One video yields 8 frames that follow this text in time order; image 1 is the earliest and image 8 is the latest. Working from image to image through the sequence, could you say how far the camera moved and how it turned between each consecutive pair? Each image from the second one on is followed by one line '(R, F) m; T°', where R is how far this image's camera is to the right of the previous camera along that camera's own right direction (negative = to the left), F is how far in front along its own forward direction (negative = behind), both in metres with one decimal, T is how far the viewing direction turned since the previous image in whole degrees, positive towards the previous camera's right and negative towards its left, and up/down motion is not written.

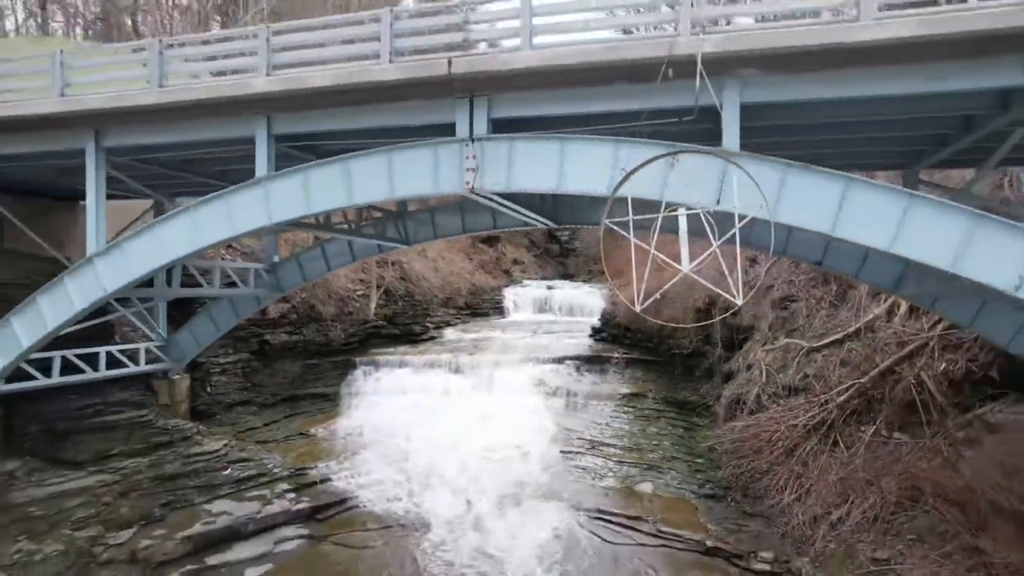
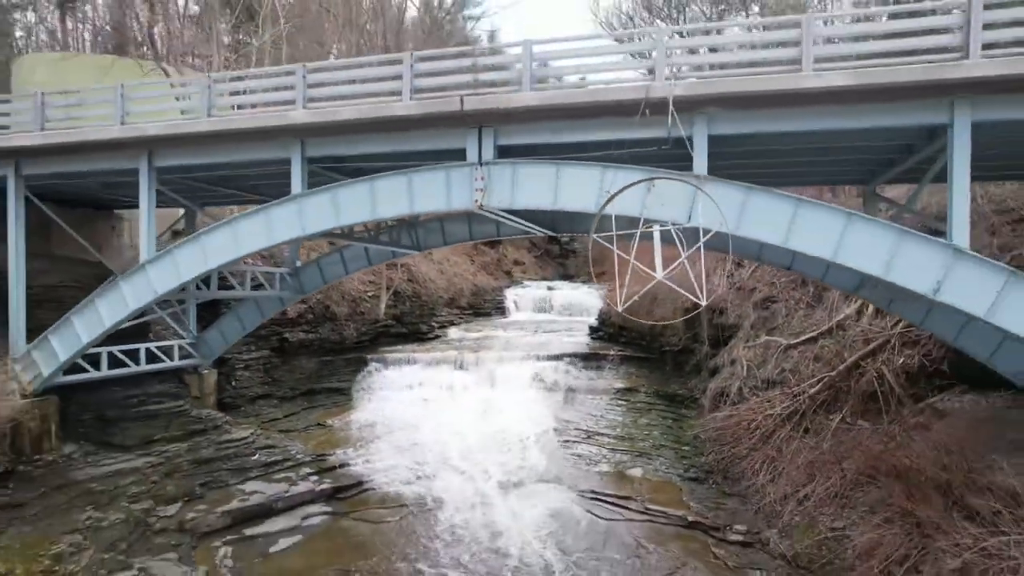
(0.0, -0.8) m; 0°
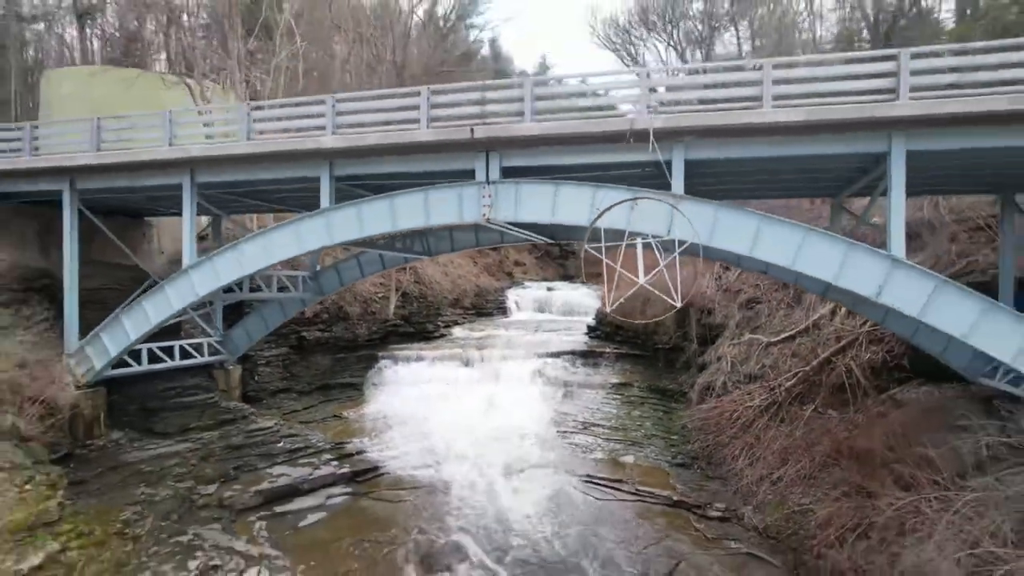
(-0.1, -0.9) m; 0°
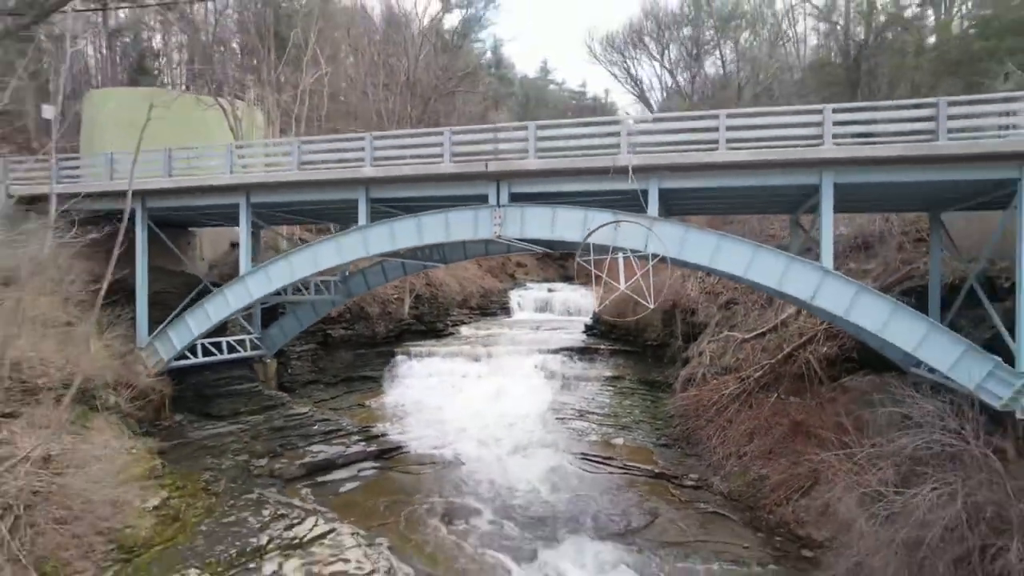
(-0.1, -1.5) m; 0°
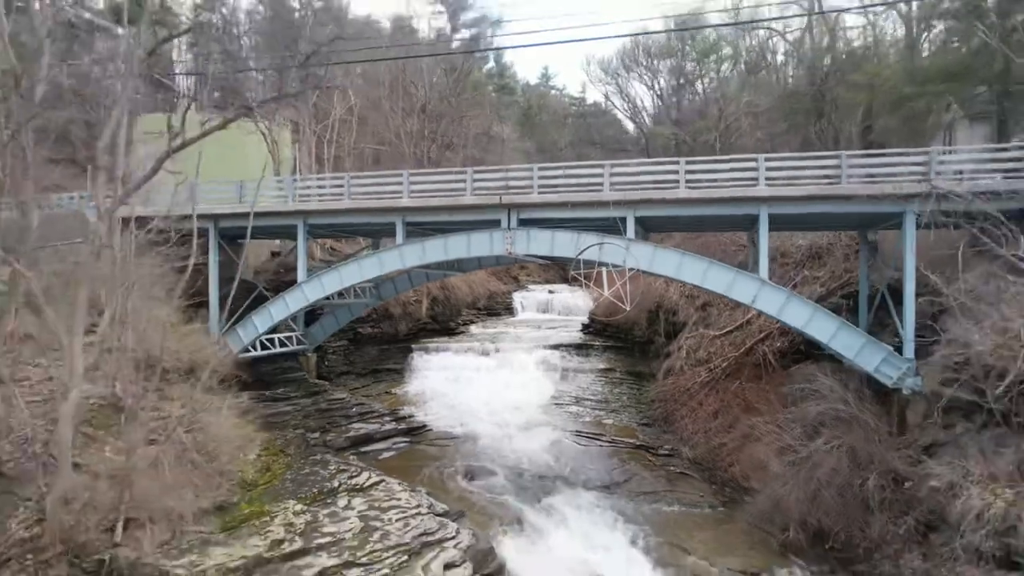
(-0.2, -2.2) m; 0°
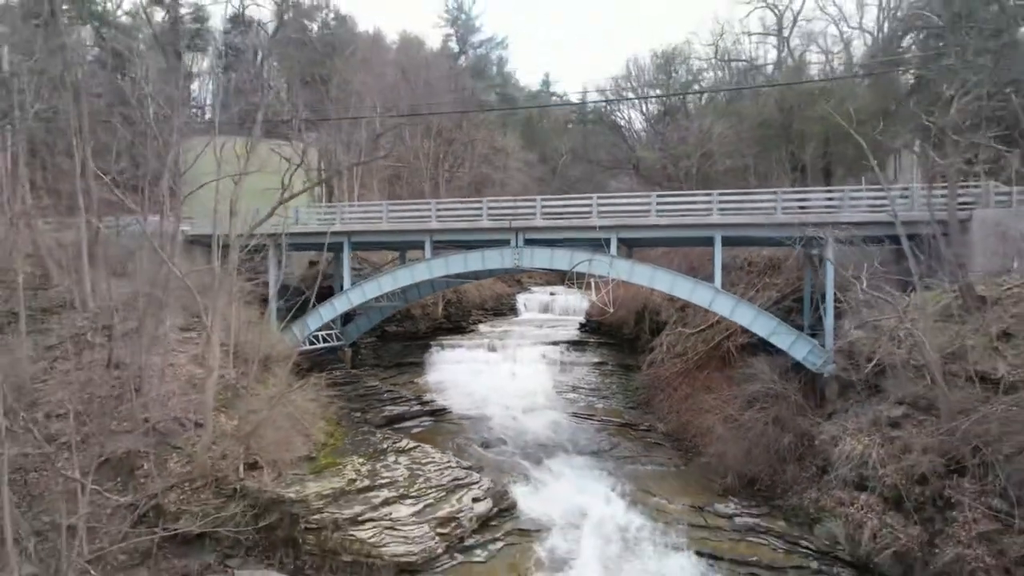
(-0.2, -2.6) m; 0°
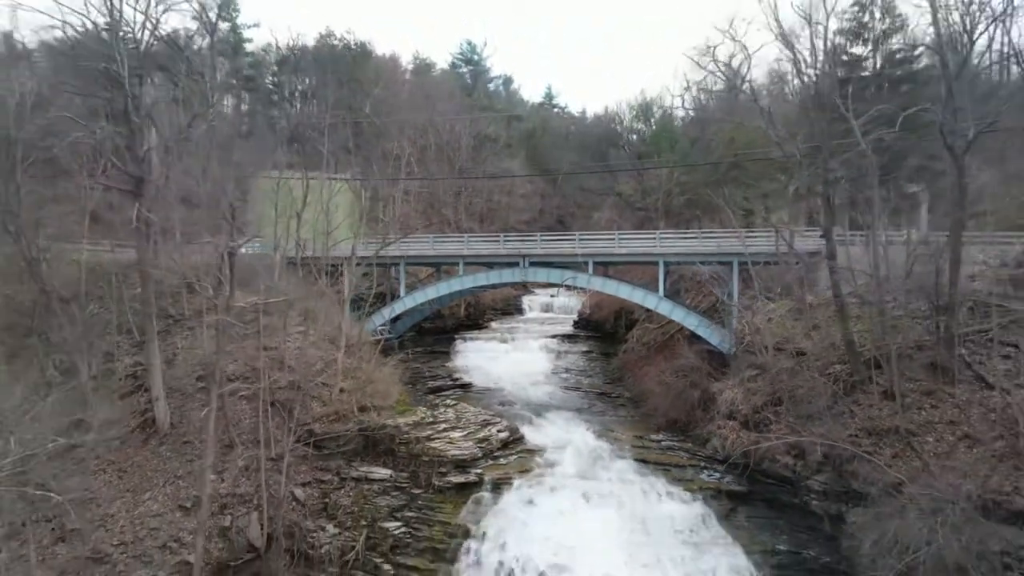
(-0.3, -5.6) m; -1°
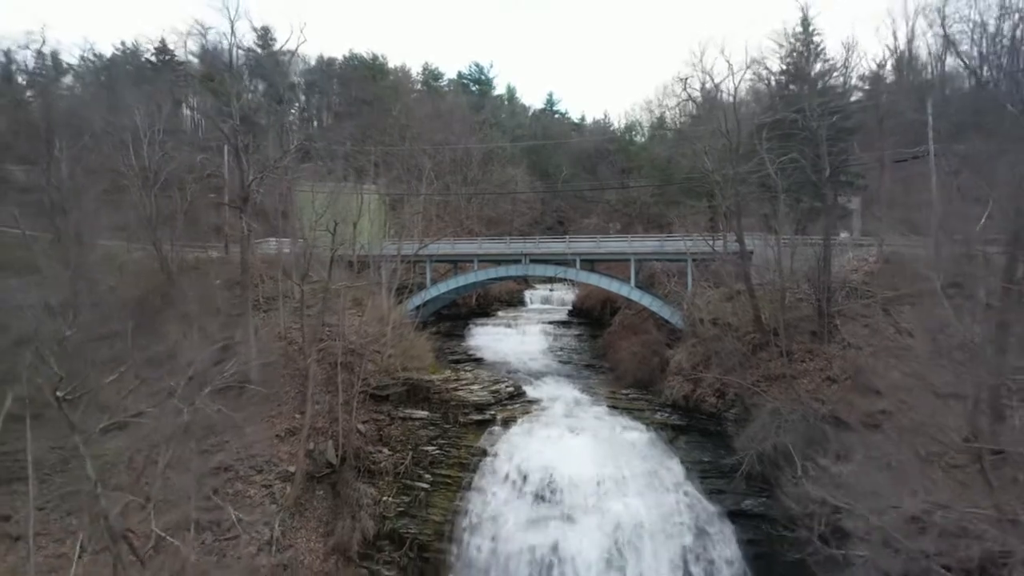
(-0.1, -4.9) m; 0°
